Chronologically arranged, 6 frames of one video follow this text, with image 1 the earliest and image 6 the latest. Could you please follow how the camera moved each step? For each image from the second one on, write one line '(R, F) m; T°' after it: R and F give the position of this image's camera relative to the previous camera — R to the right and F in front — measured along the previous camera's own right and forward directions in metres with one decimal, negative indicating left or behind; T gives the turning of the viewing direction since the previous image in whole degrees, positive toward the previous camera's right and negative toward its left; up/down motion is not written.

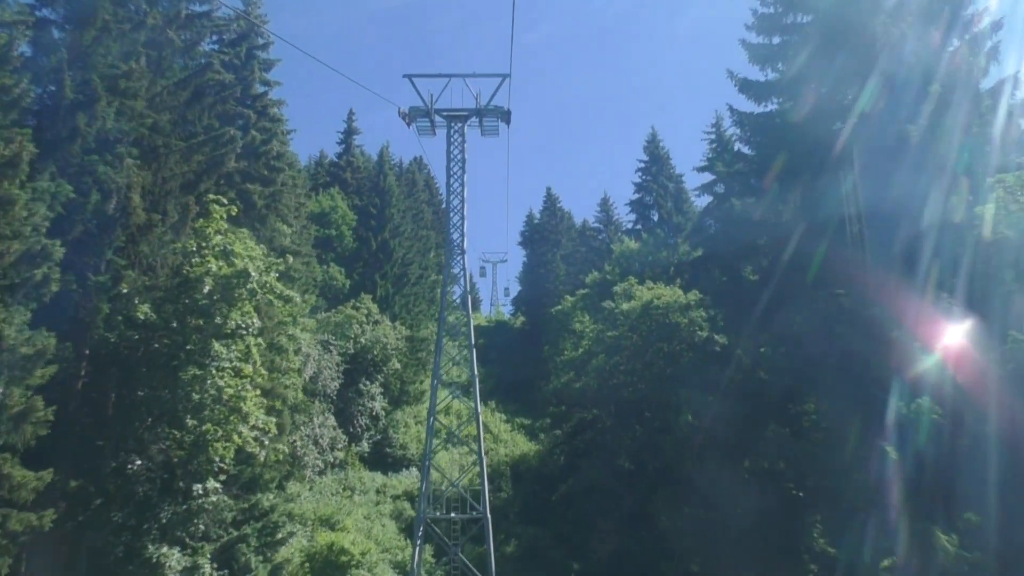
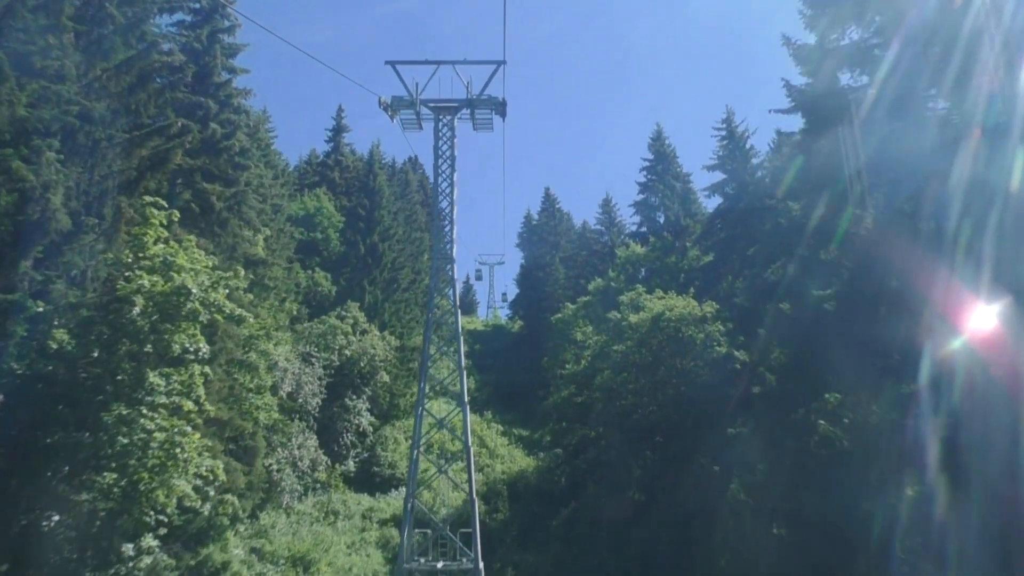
(0.0, +3.2) m; 0°
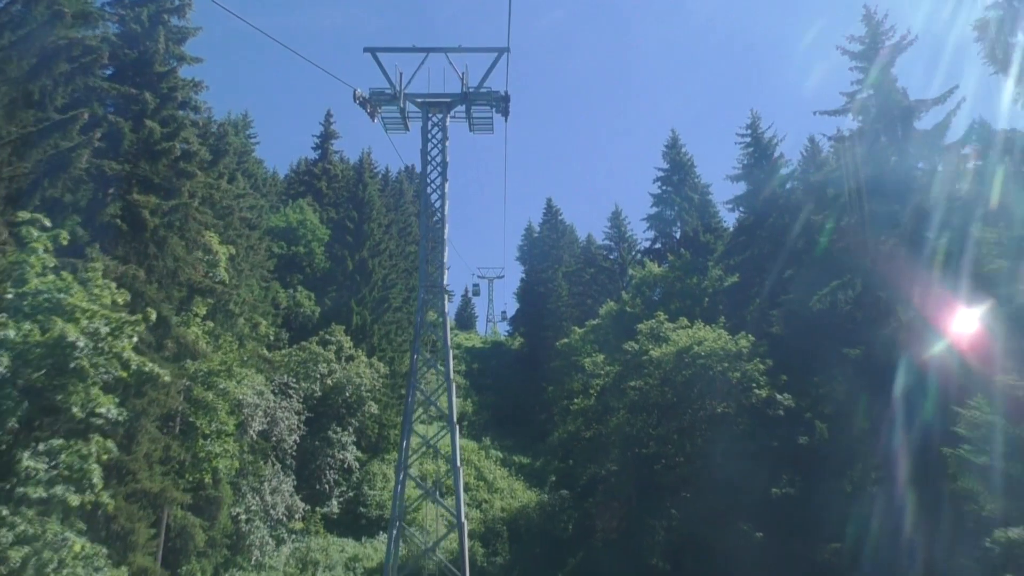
(-0.1, +4.2) m; 0°
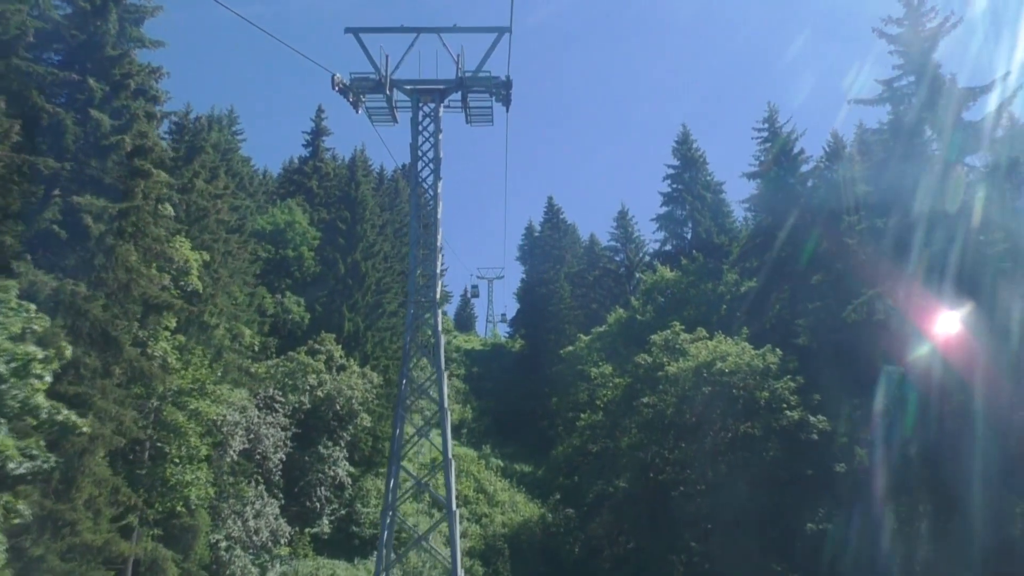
(-0.1, +2.4) m; 0°
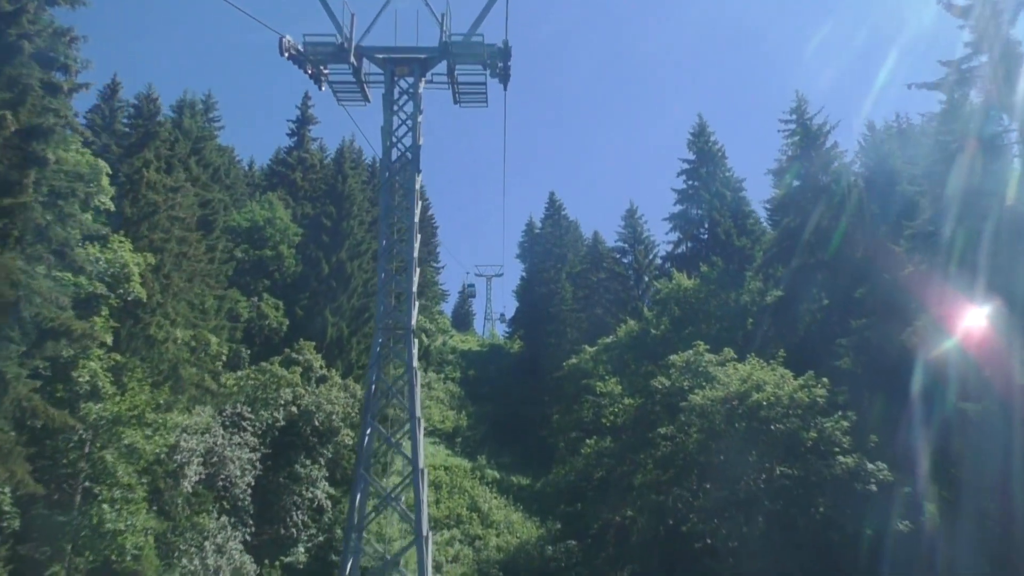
(0.0, +3.6) m; 0°
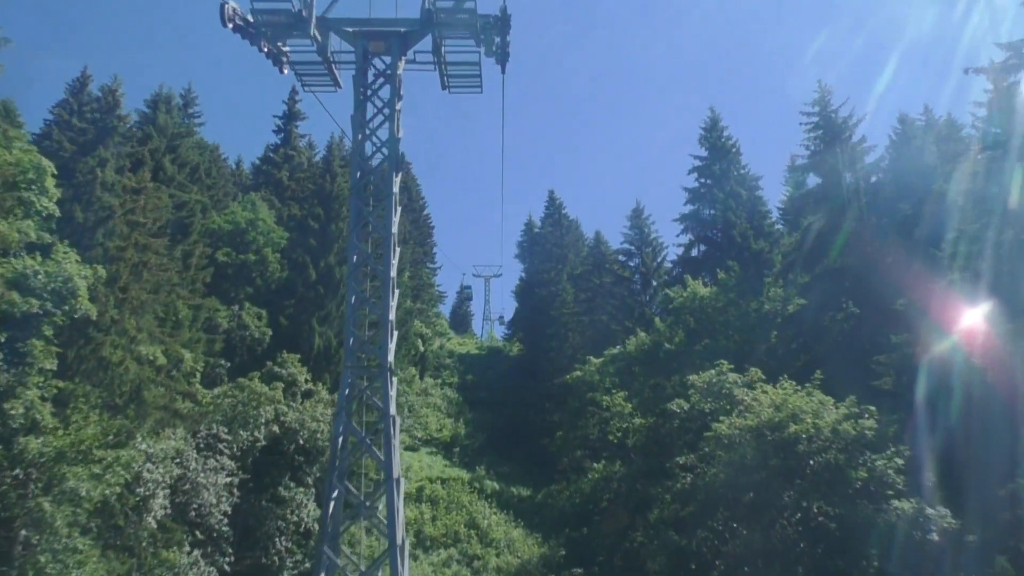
(0.0, +2.5) m; 0°
